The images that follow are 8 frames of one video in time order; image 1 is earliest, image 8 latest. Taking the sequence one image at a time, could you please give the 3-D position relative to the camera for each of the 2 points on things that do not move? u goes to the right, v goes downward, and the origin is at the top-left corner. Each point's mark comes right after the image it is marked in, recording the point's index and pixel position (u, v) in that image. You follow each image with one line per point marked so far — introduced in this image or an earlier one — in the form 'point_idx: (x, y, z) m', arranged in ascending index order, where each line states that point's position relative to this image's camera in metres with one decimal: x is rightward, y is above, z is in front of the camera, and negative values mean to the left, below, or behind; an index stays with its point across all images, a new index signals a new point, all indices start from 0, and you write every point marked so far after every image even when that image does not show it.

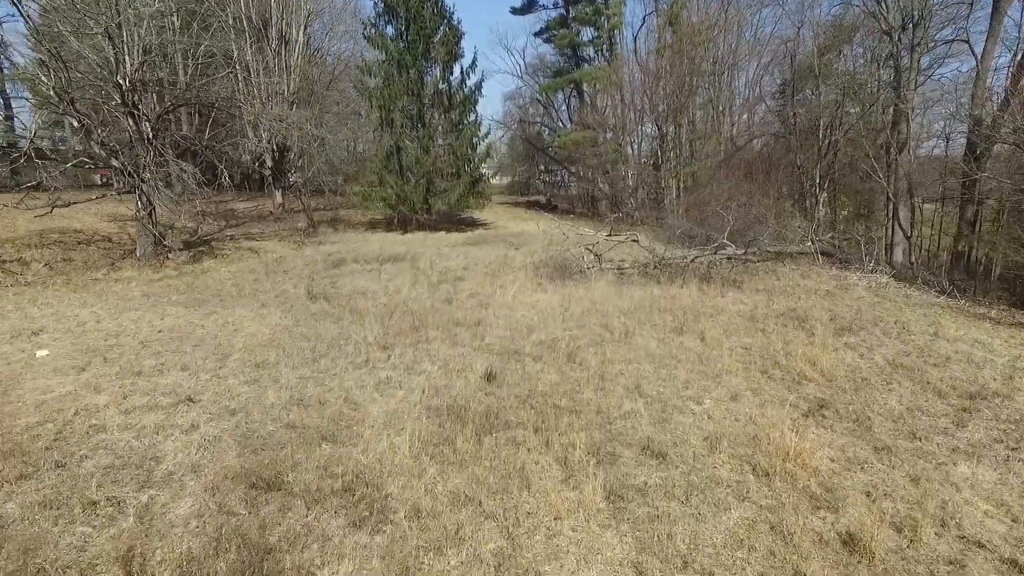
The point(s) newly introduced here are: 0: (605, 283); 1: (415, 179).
0: (+1.6, 0.0, +10.2) m
1: (-3.1, +3.4, +18.9) m
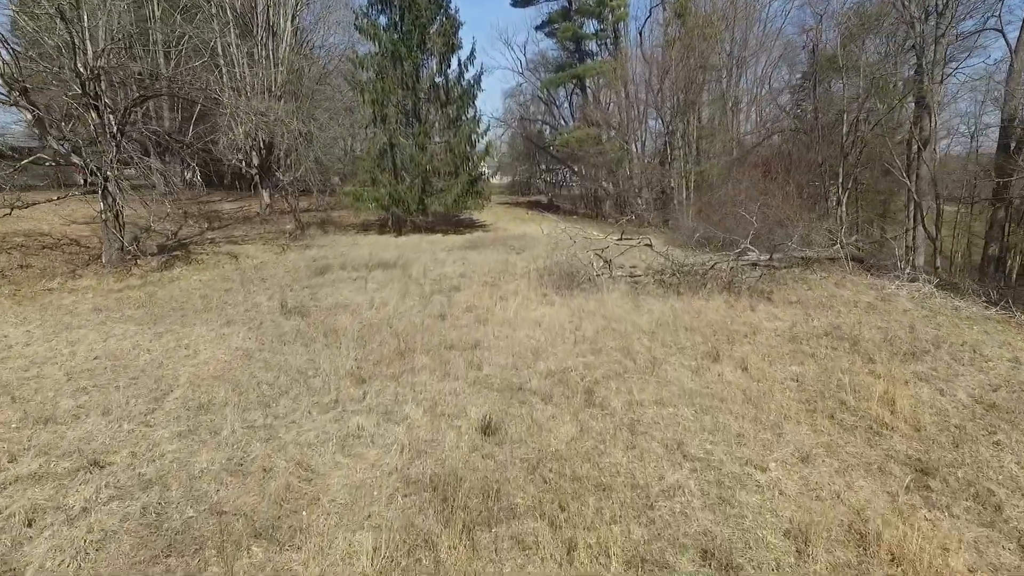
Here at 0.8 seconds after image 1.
0: (+1.6, -0.1, +9.1) m
1: (-3.1, +3.2, +17.8) m
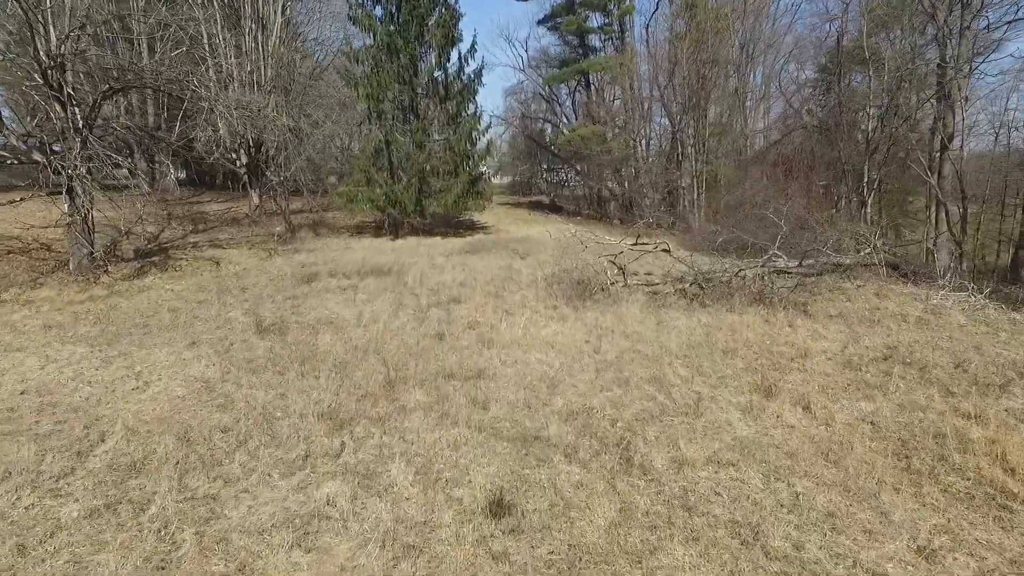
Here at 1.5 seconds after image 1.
0: (+1.7, -0.3, +8.2) m
1: (-3.0, +3.1, +16.8) m
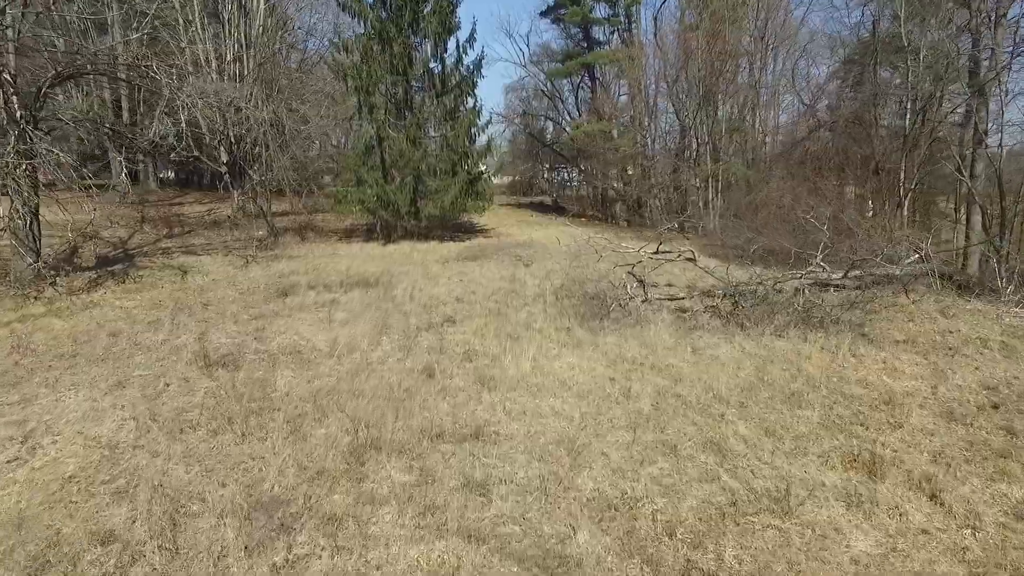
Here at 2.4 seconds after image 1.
0: (+1.8, -0.5, +6.9) m
1: (-2.9, +2.9, +15.6) m
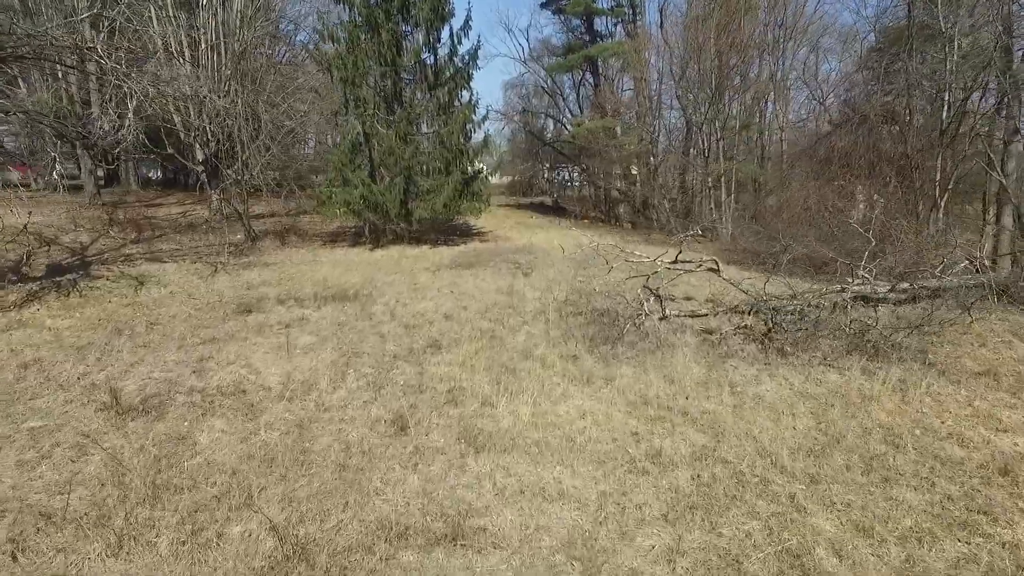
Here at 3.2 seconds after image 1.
0: (+1.7, -0.7, +5.7) m
1: (-3.0, +2.7, +14.4) m
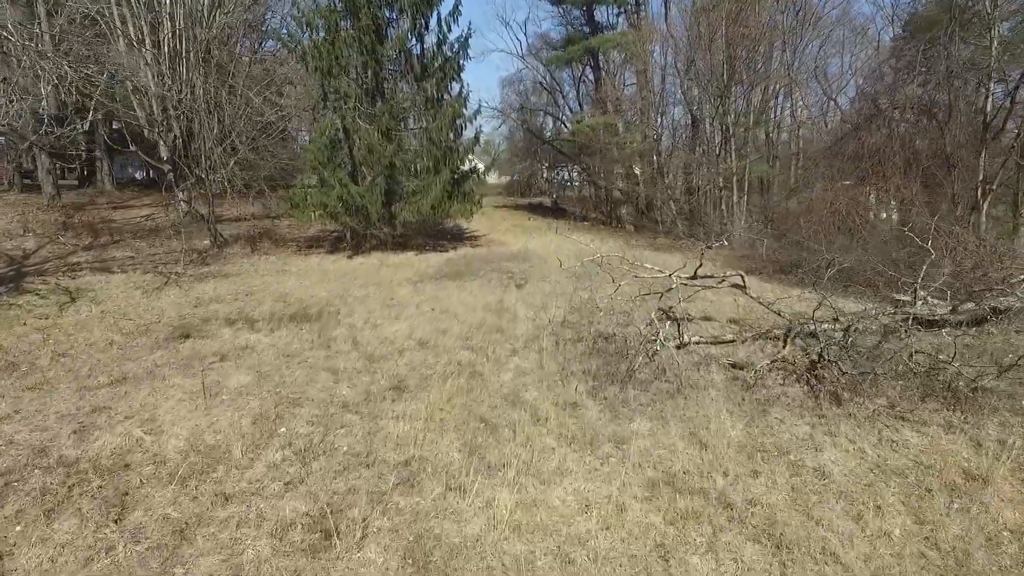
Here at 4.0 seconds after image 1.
0: (+1.6, -0.9, +4.4) m
1: (-3.1, +2.4, +13.1) m
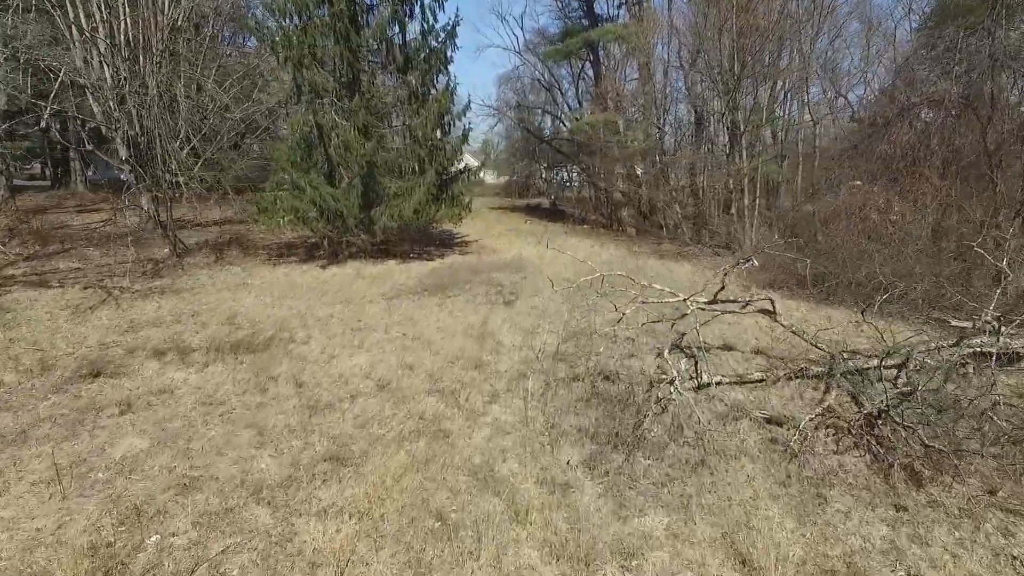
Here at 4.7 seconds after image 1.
0: (+1.4, -1.2, +3.3) m
1: (-3.3, +2.2, +11.9) m
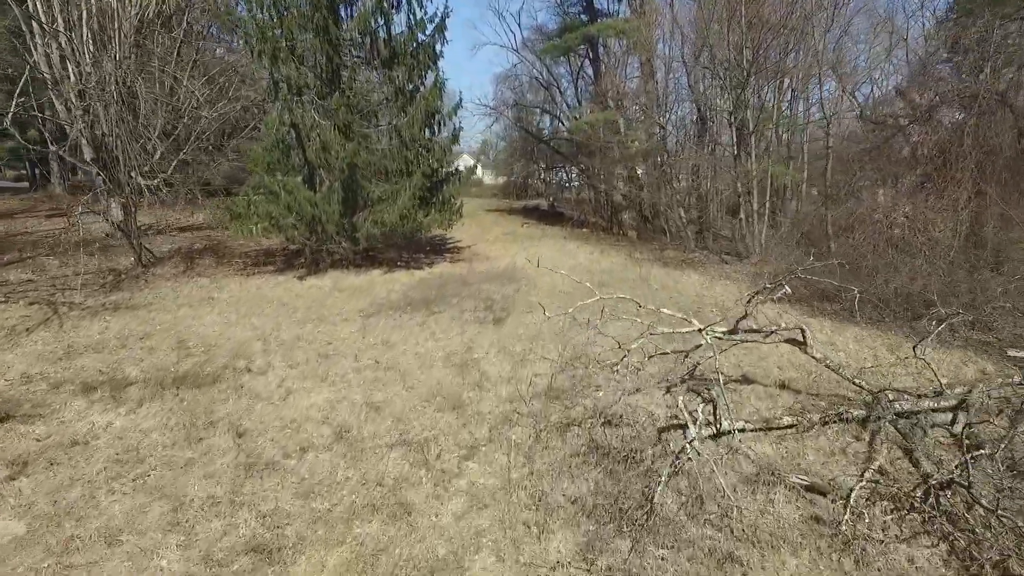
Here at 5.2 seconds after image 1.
0: (+1.3, -1.4, +2.4) m
1: (-3.4, +2.0, +11.1) m
